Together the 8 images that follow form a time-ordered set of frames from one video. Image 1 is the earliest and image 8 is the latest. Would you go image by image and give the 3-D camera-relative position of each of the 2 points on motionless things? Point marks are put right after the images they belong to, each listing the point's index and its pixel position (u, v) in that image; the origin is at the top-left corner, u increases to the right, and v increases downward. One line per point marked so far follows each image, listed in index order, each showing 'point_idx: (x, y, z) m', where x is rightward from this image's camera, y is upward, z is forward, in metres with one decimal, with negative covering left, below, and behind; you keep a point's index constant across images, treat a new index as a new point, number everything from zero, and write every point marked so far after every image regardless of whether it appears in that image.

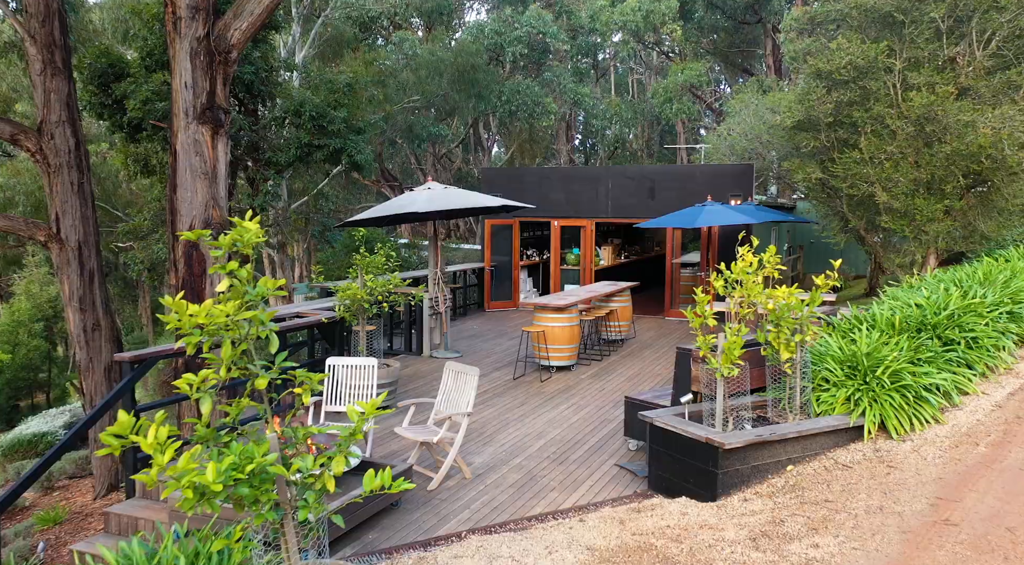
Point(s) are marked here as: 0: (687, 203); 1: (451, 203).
0: (+3.1, +1.4, +14.3) m
1: (-0.8, +1.0, +10.1) m
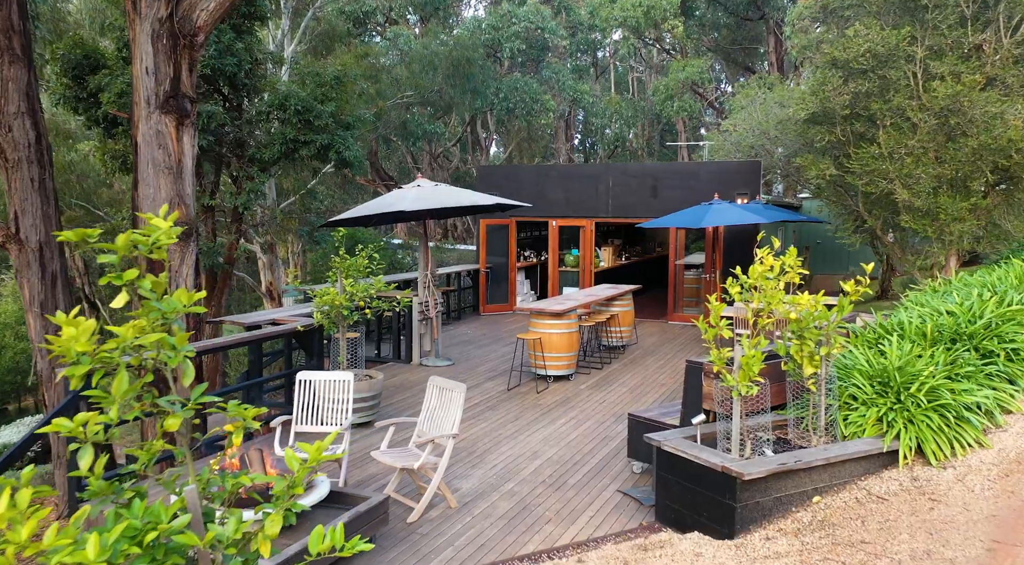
0: (+3.1, +1.4, +13.6) m
1: (-0.9, +1.0, +9.5) m
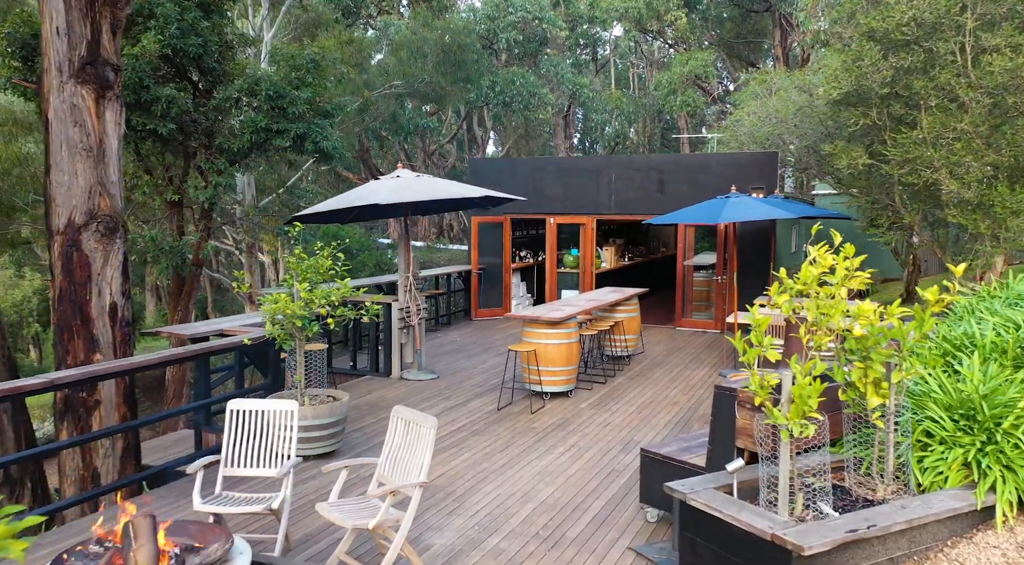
0: (+3.0, +1.4, +12.5) m
1: (-1.0, +1.0, +8.4) m
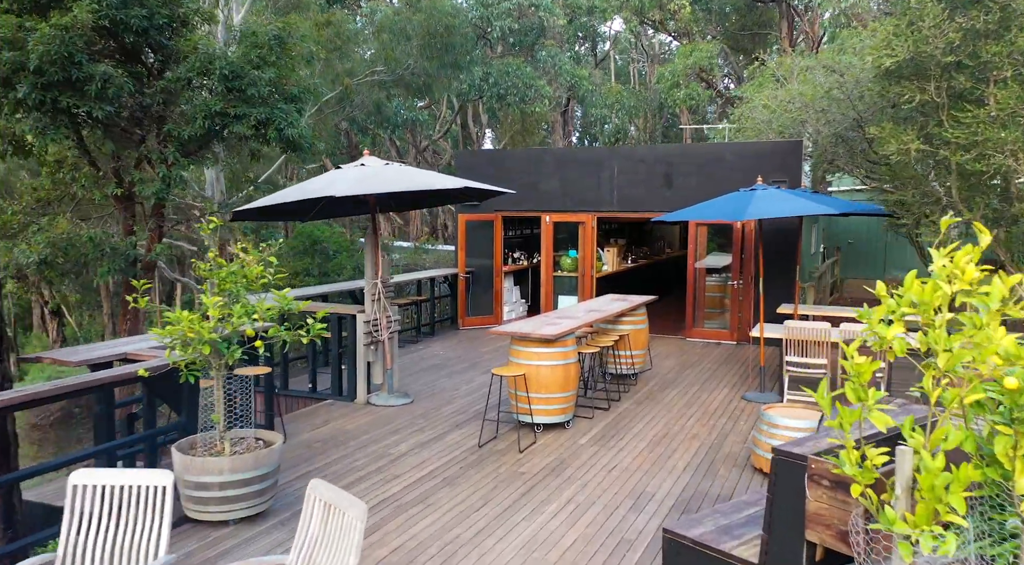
0: (+2.8, +1.3, +11.2) m
1: (-1.1, +0.9, +7.0) m
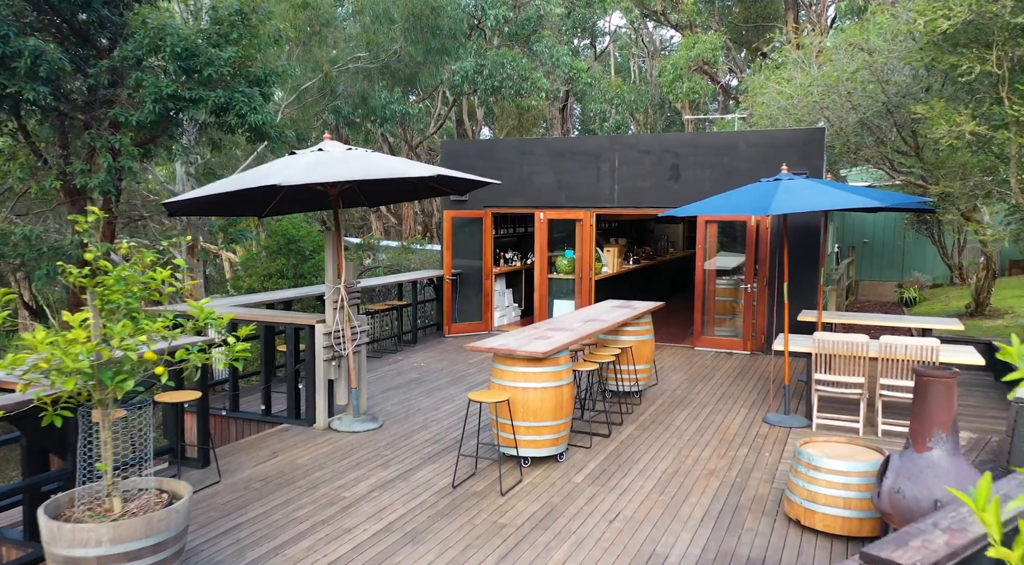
0: (+2.7, +1.2, +10.1) m
1: (-1.2, +0.8, +5.9) m
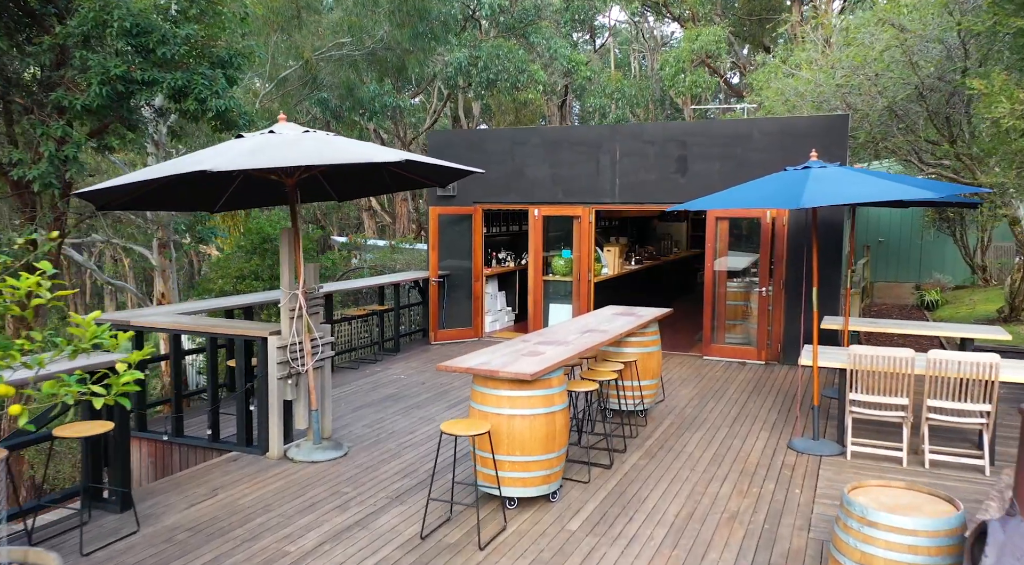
0: (+2.6, +1.2, +9.2) m
1: (-1.3, +0.8, +5.0) m
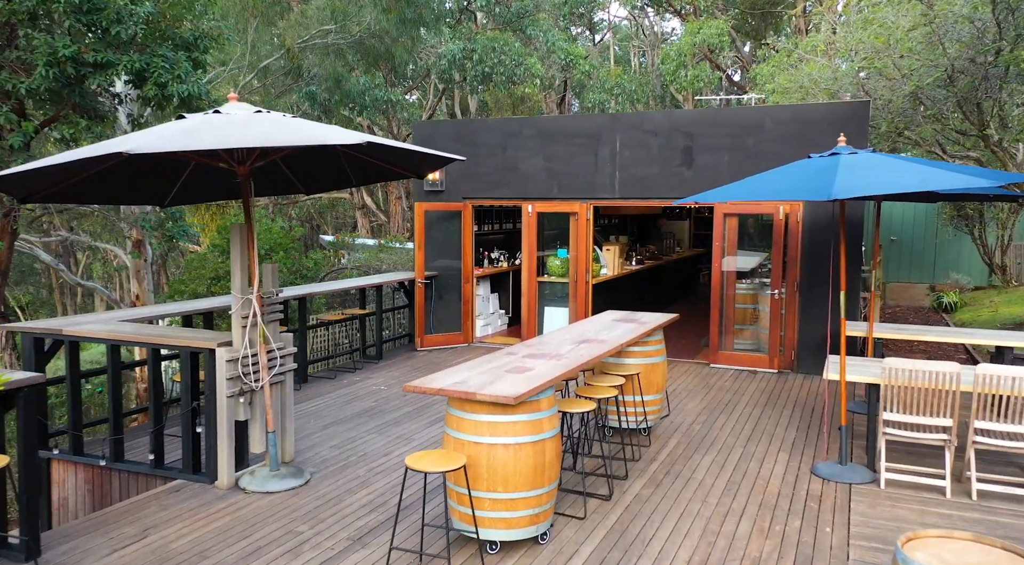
0: (+2.5, +1.2, +8.5) m
1: (-1.4, +0.8, +4.3) m
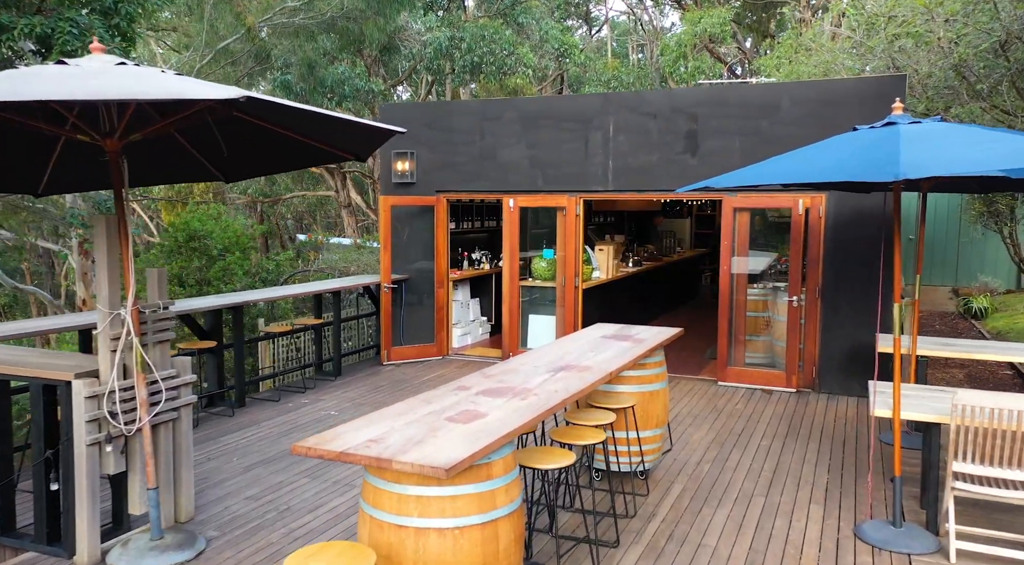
0: (+2.3, +1.1, +7.3) m
1: (-1.6, +0.7, +3.1) m
